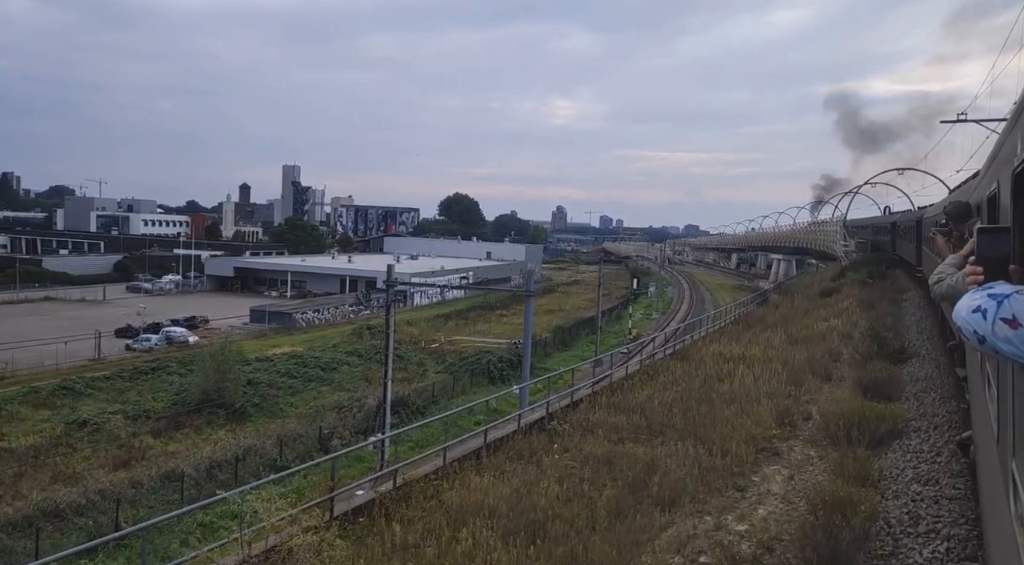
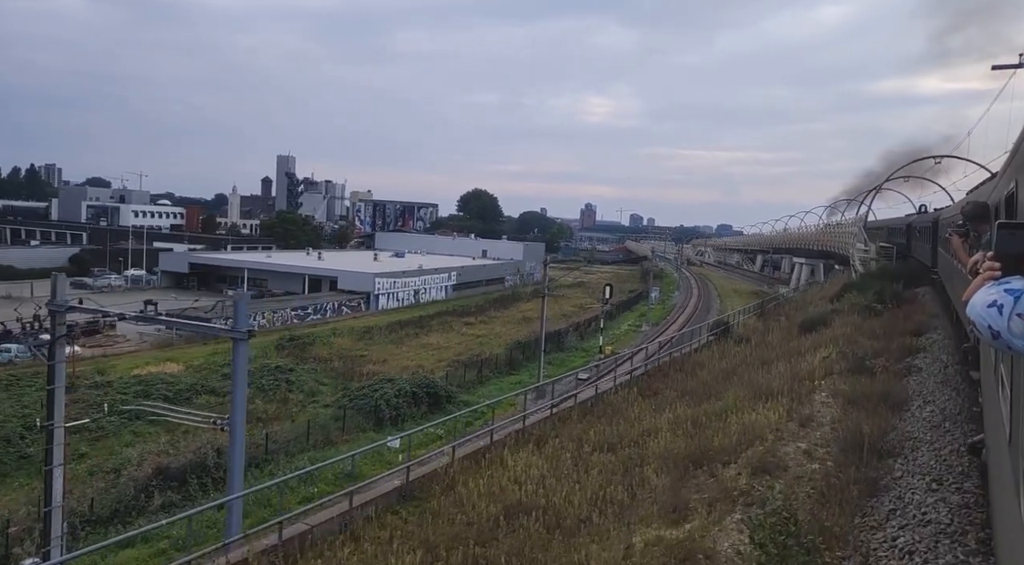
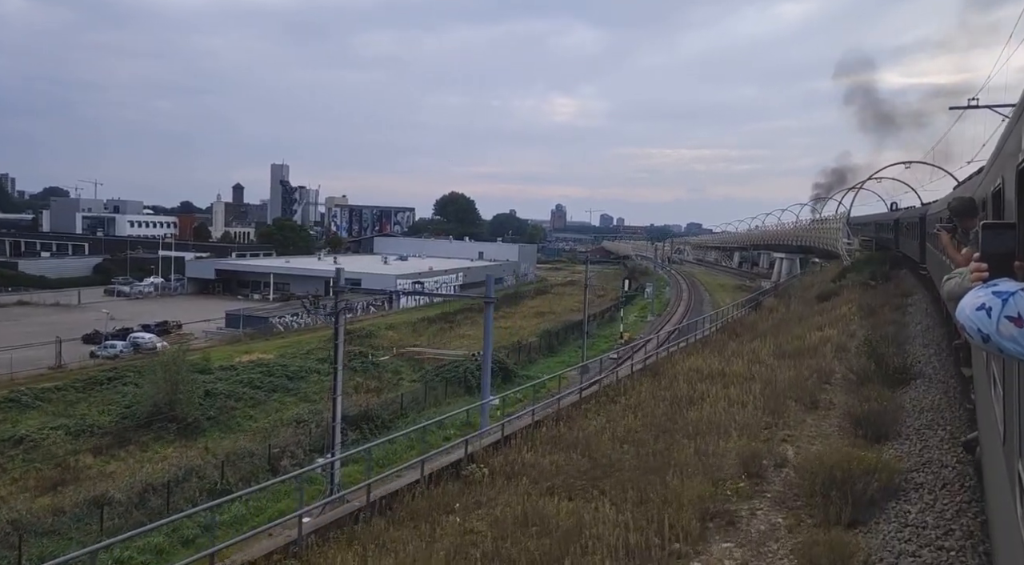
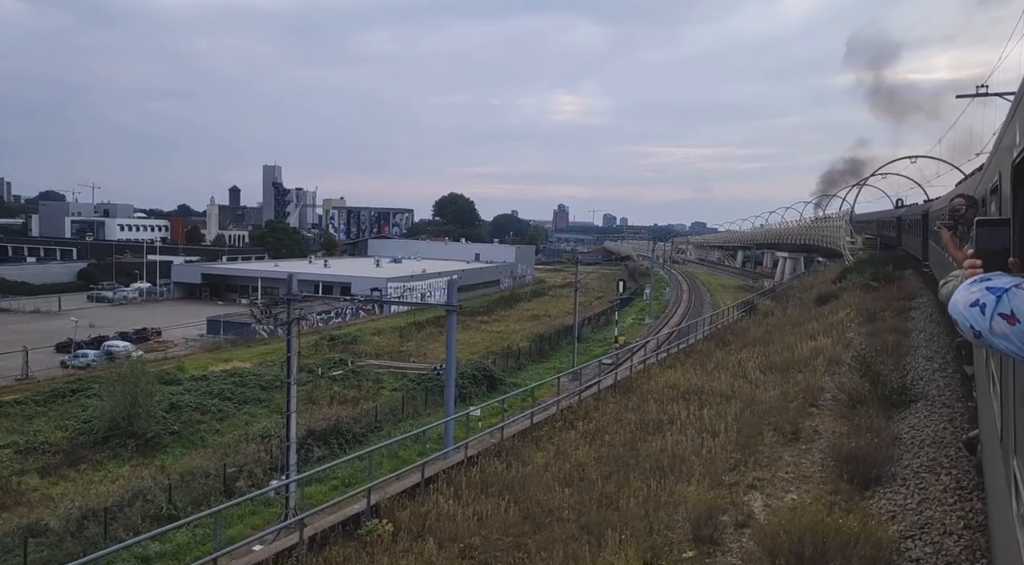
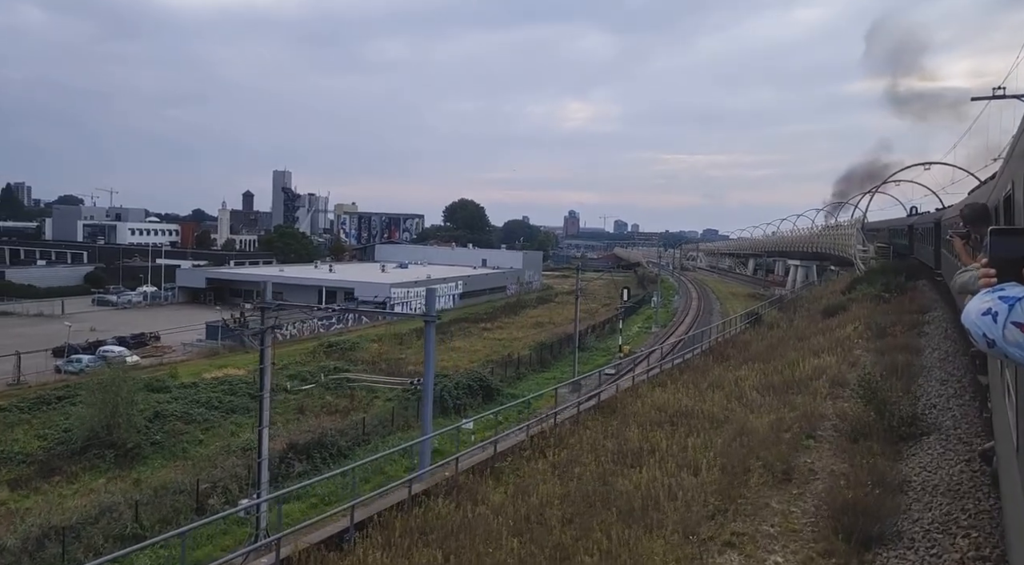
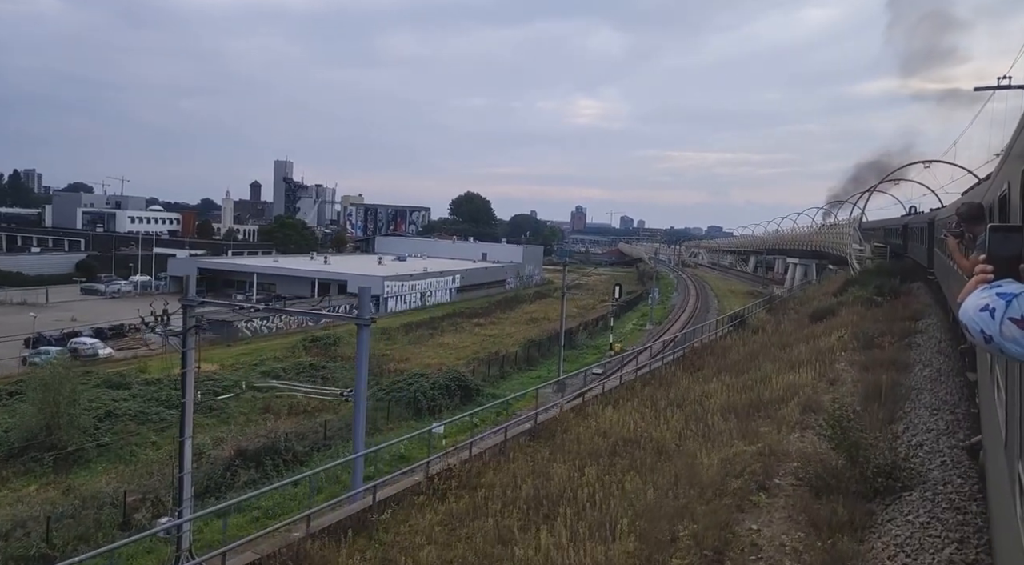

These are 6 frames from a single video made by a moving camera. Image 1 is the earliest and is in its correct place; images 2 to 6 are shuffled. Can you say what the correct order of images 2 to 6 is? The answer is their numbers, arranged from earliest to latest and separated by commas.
3, 4, 5, 6, 2
